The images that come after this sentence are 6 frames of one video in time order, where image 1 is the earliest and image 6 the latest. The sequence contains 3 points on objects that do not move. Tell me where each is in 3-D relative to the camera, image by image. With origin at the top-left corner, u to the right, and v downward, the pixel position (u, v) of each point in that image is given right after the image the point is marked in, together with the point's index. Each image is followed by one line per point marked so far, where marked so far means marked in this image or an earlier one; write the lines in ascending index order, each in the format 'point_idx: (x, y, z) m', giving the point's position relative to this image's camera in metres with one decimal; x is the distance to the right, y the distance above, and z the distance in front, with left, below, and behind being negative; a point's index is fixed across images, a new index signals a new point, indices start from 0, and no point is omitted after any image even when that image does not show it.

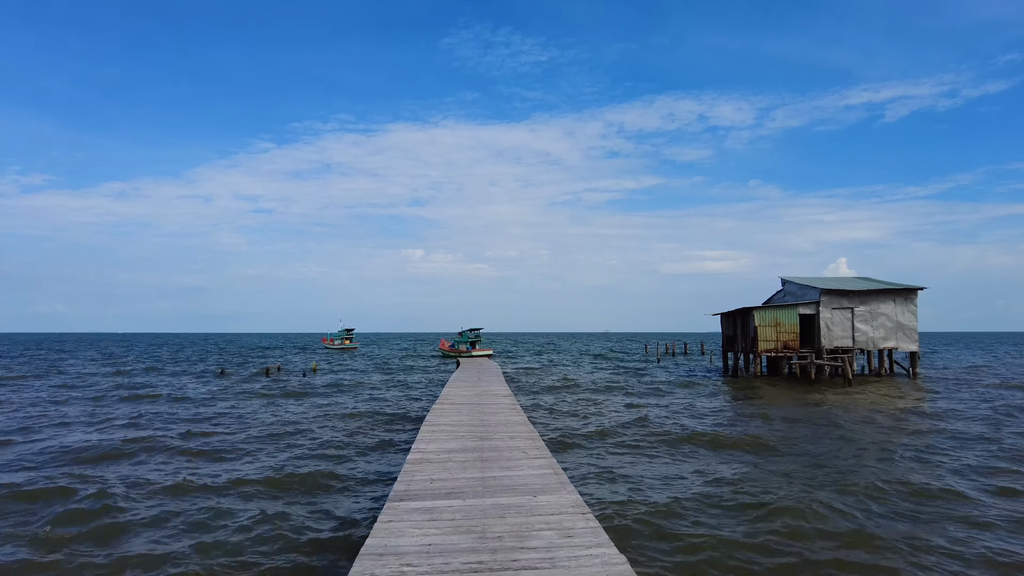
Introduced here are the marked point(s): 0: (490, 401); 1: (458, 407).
0: (-0.5, -2.7, +12.4) m
1: (-1.1, -2.6, +11.3) m
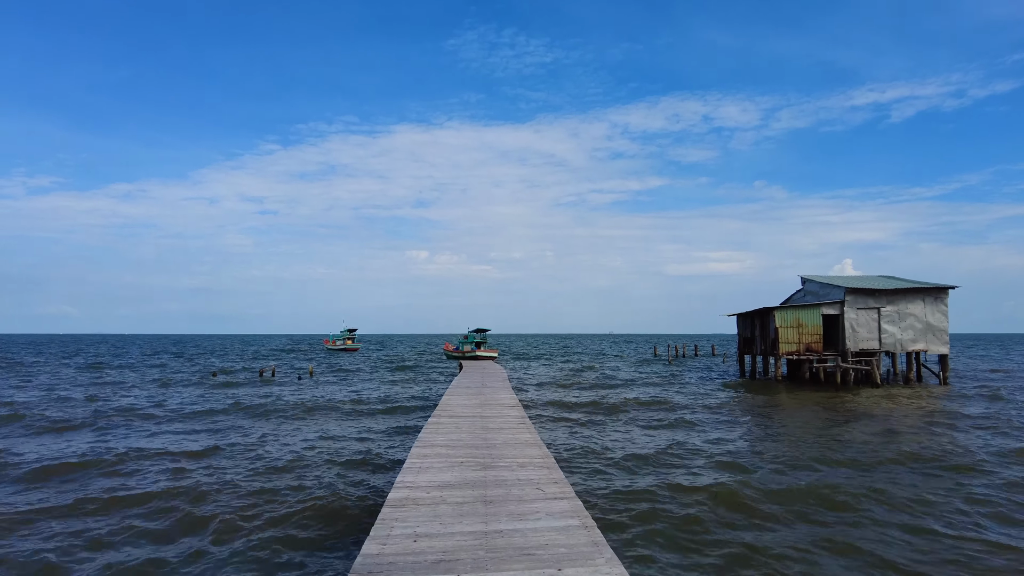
0: (-0.4, -2.6, +11.0) m
1: (-1.0, -2.5, +9.9) m
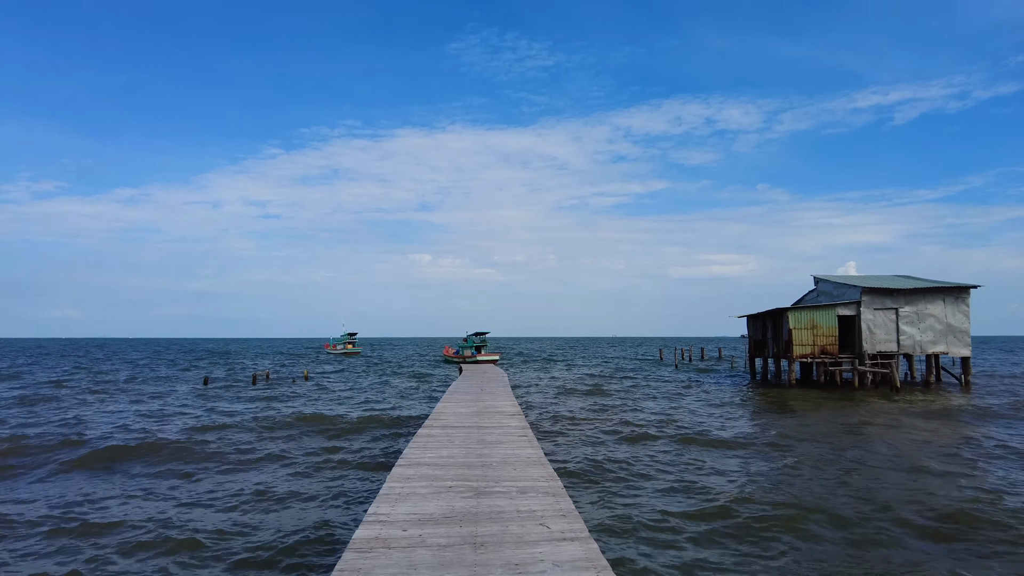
0: (-0.3, -2.5, +10.0) m
1: (-1.0, -2.4, +8.9) m
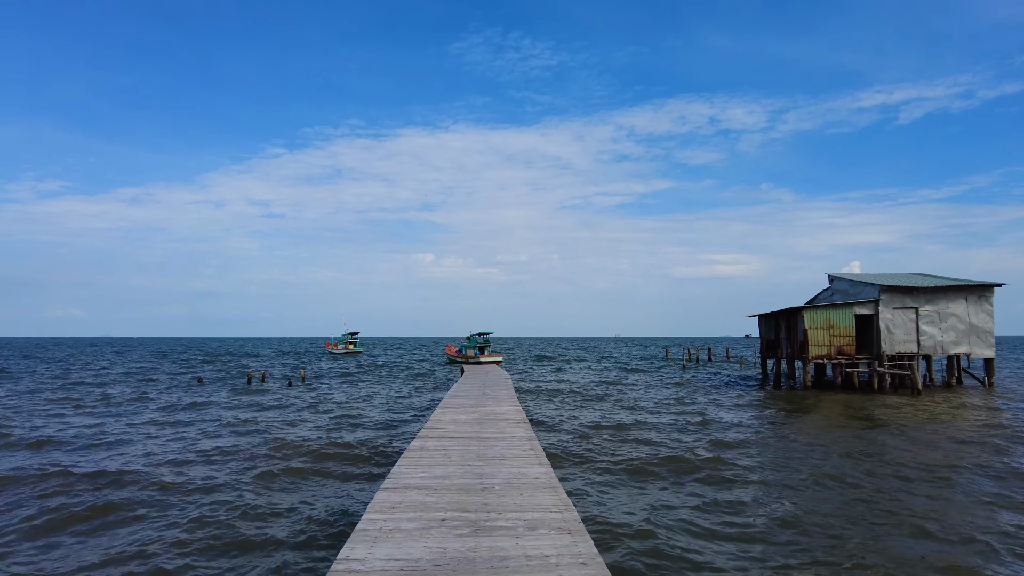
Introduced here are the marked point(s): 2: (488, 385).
0: (-0.3, -2.5, +9.1) m
1: (-0.9, -2.3, +8.1) m
2: (-0.8, -3.3, +18.7) m
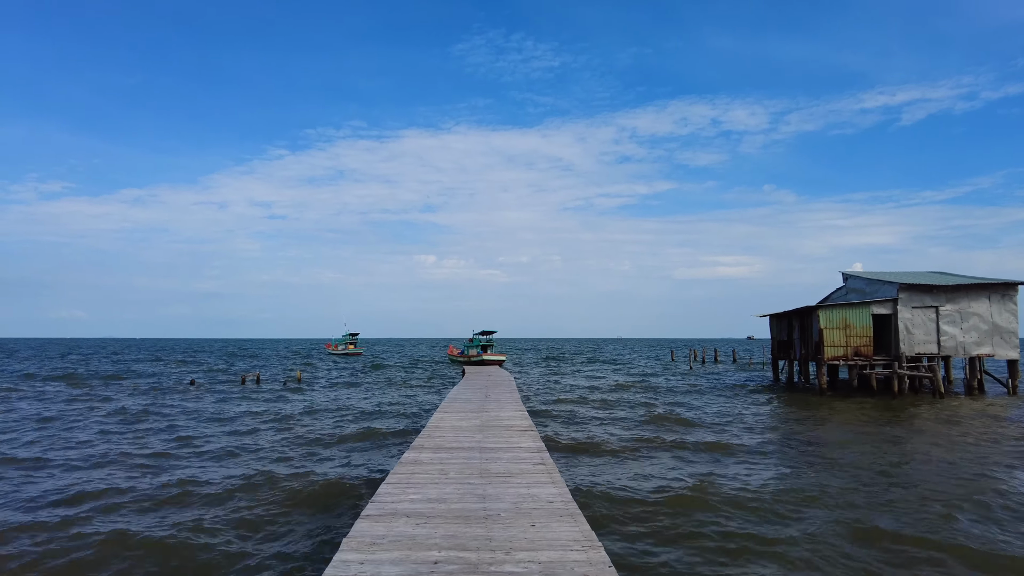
0: (-0.2, -2.3, +8.3) m
1: (-0.8, -2.2, +7.2) m
2: (-0.7, -3.2, +17.8) m
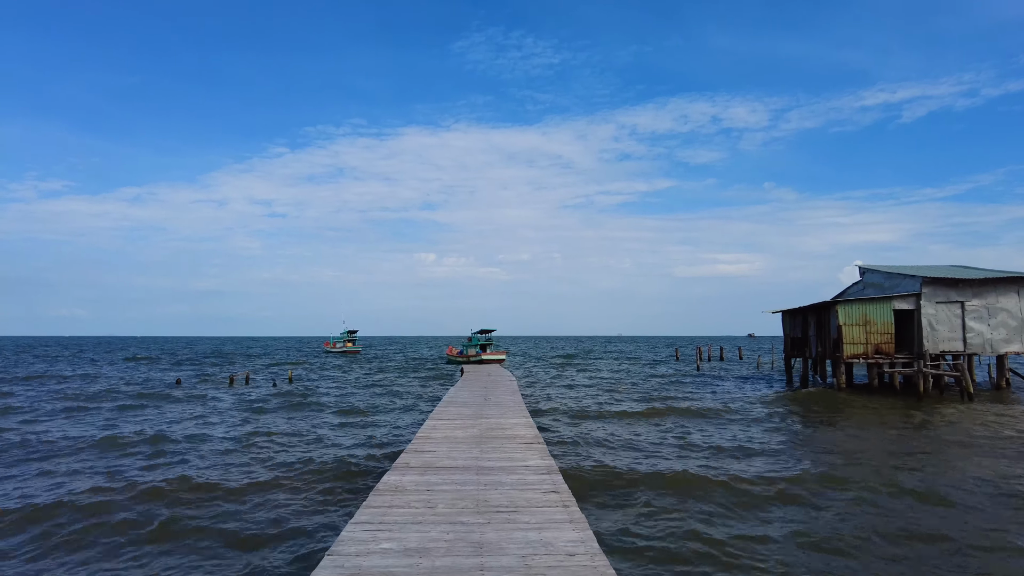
0: (-0.1, -2.2, +7.1) m
1: (-0.8, -2.1, +6.0) m
2: (-0.6, -3.0, +16.6) m
